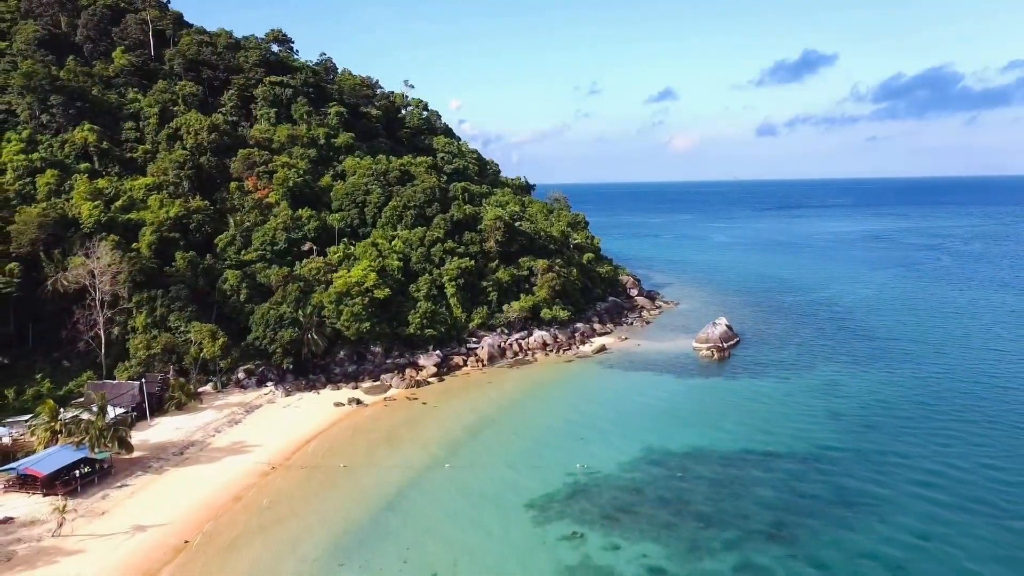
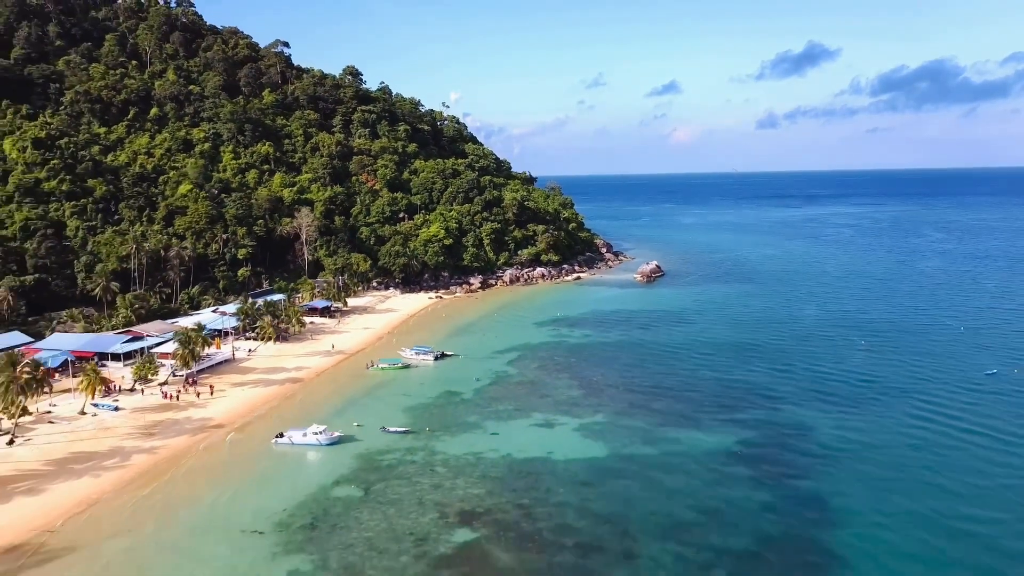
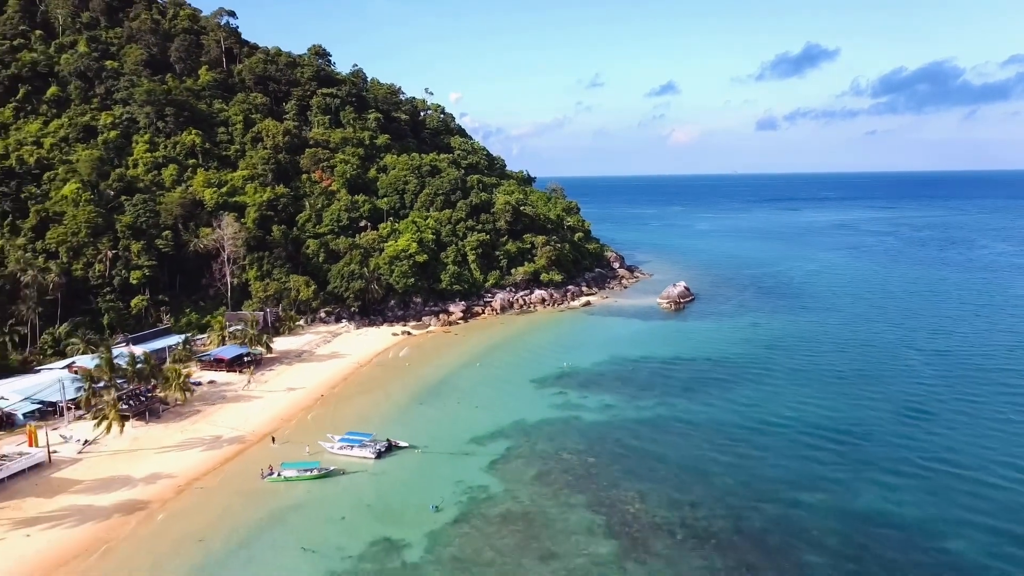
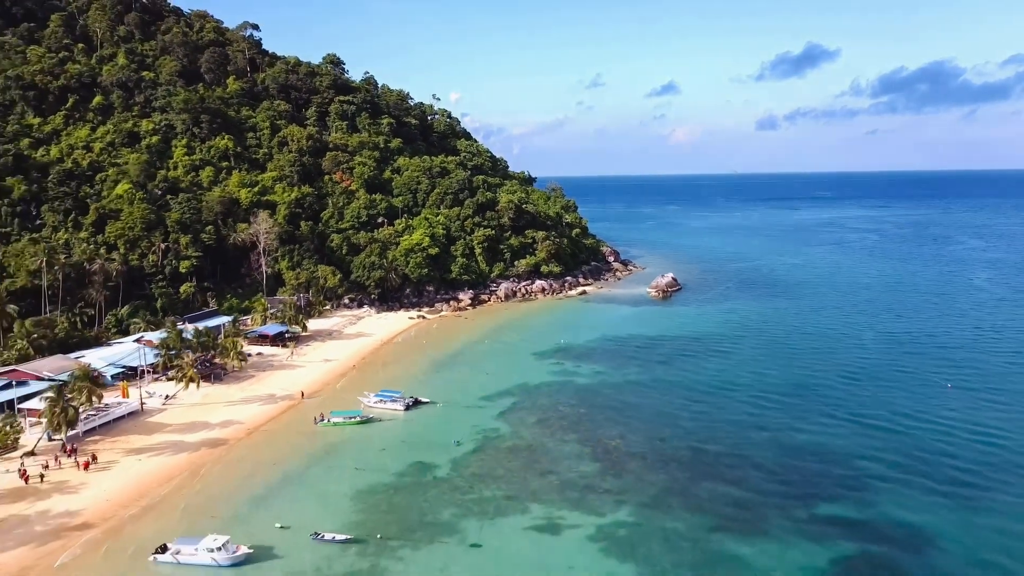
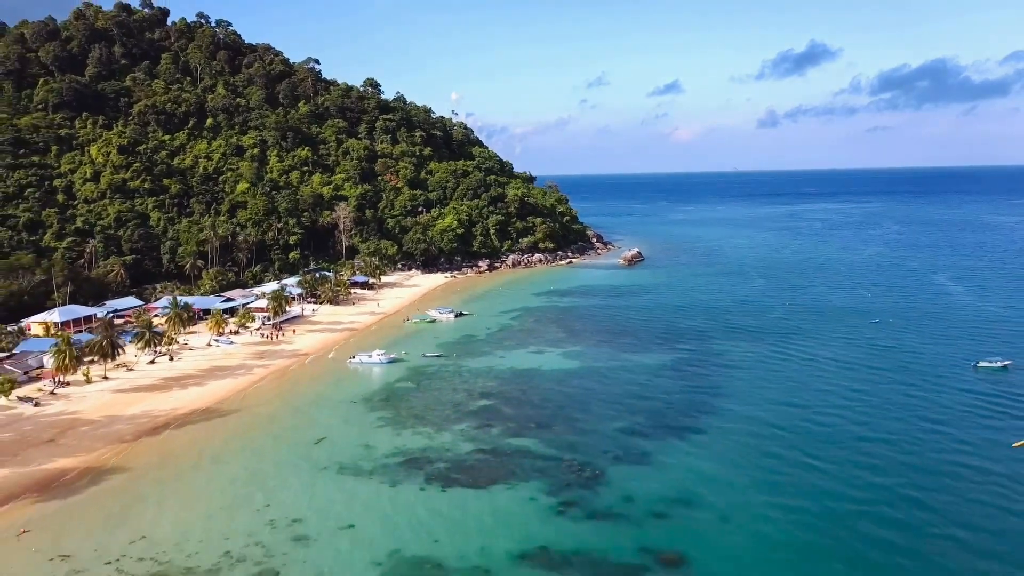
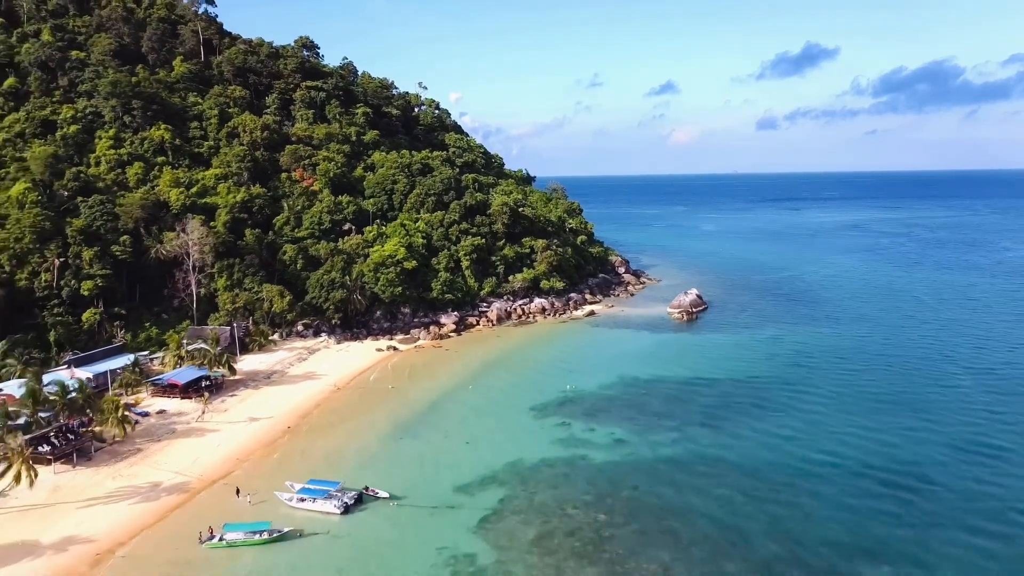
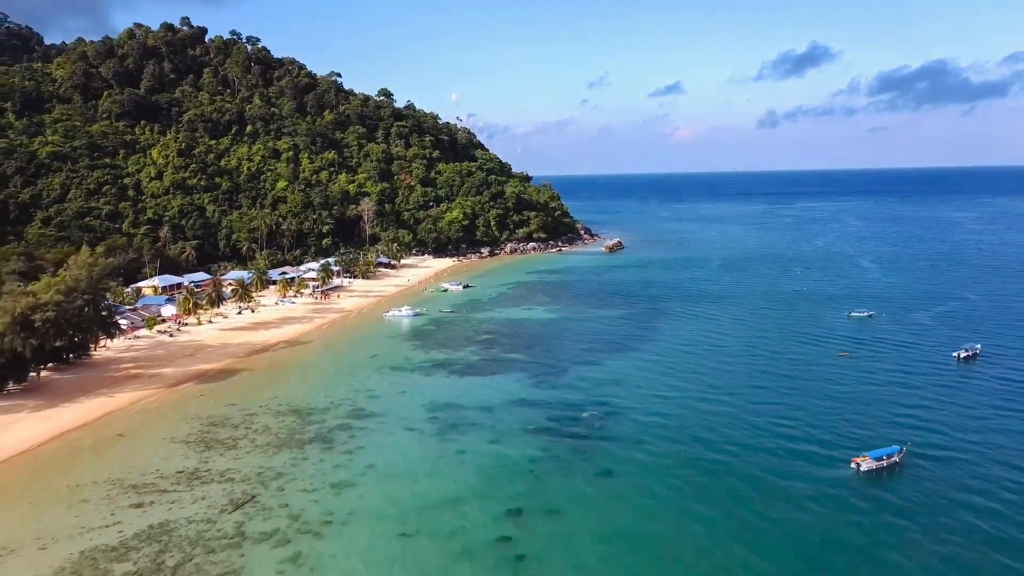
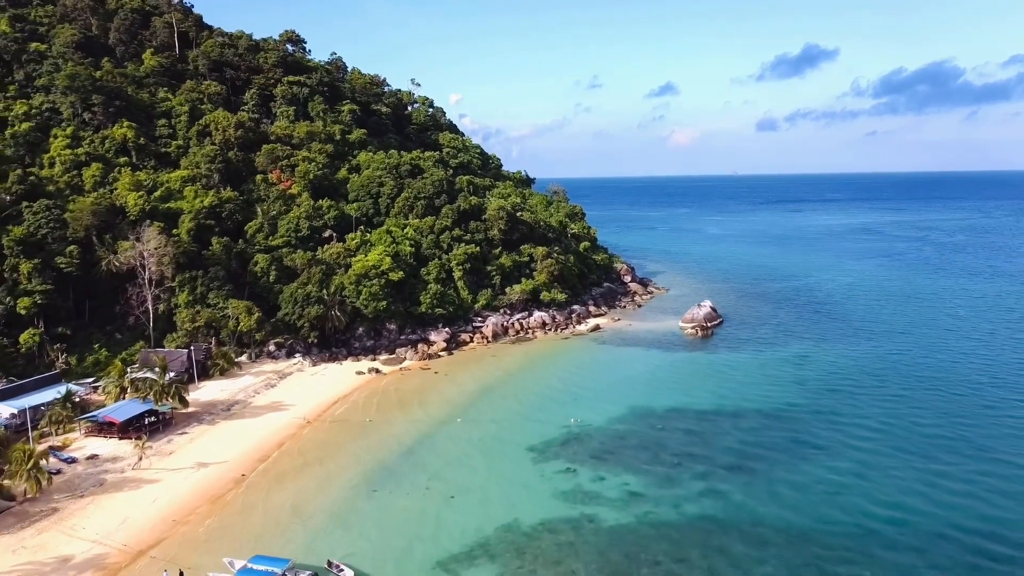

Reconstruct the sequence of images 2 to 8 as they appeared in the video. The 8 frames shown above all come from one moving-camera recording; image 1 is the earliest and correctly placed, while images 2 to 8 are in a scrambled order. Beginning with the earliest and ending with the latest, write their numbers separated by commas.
8, 6, 3, 4, 2, 5, 7
